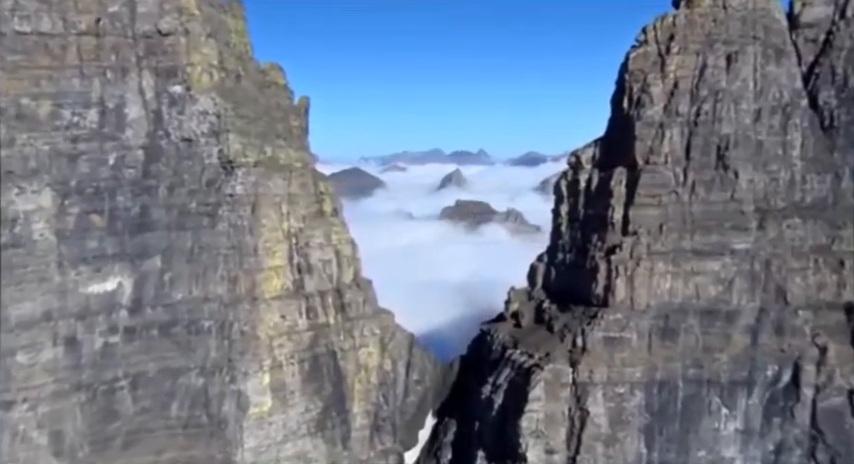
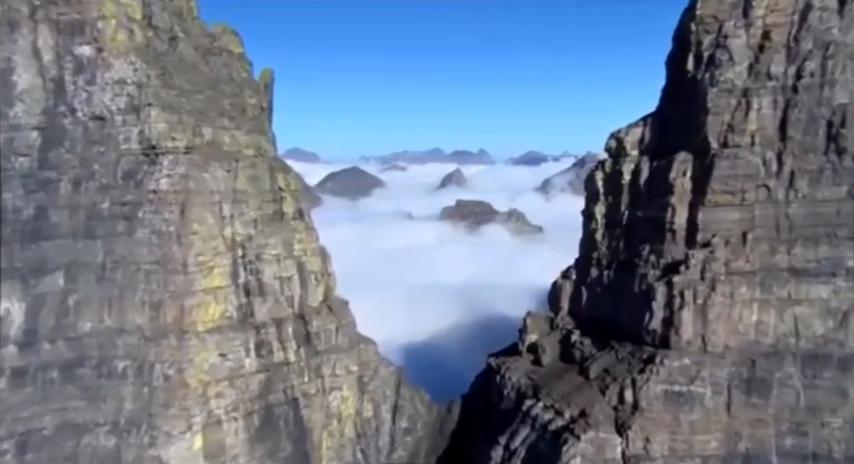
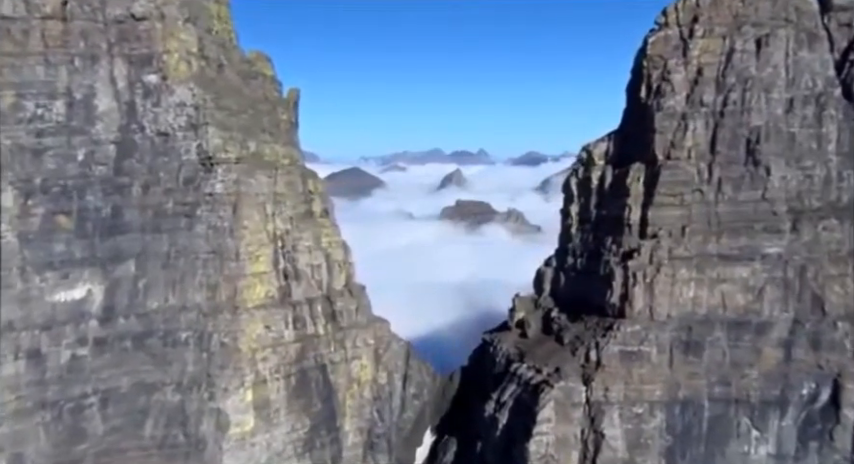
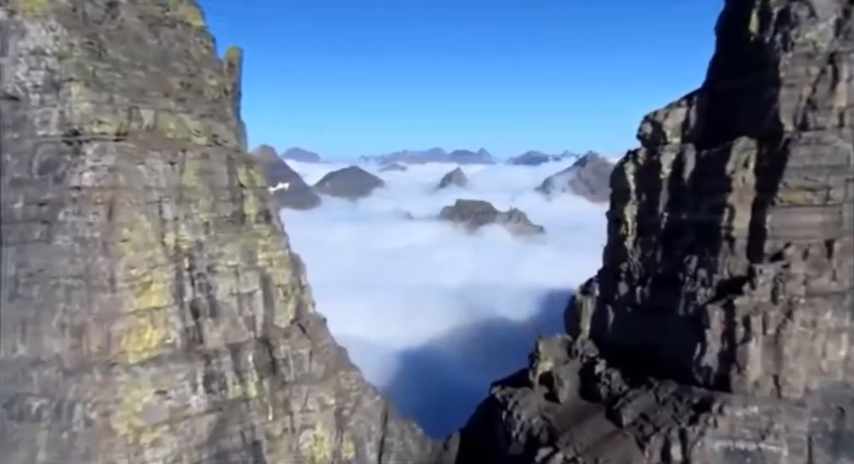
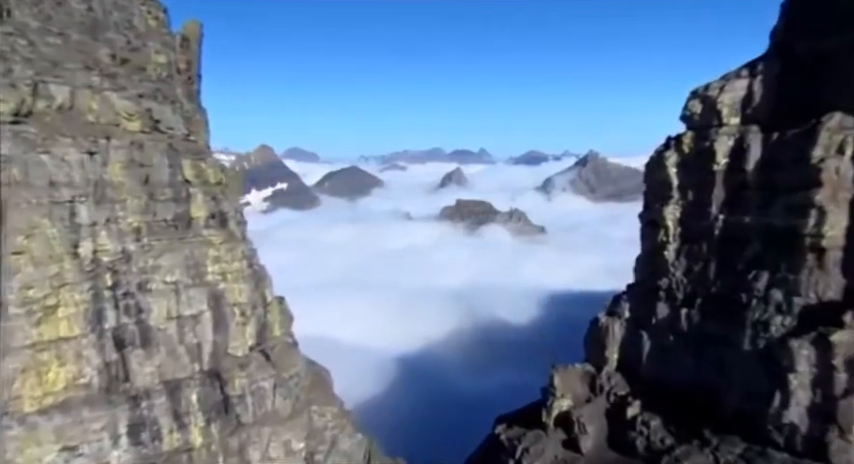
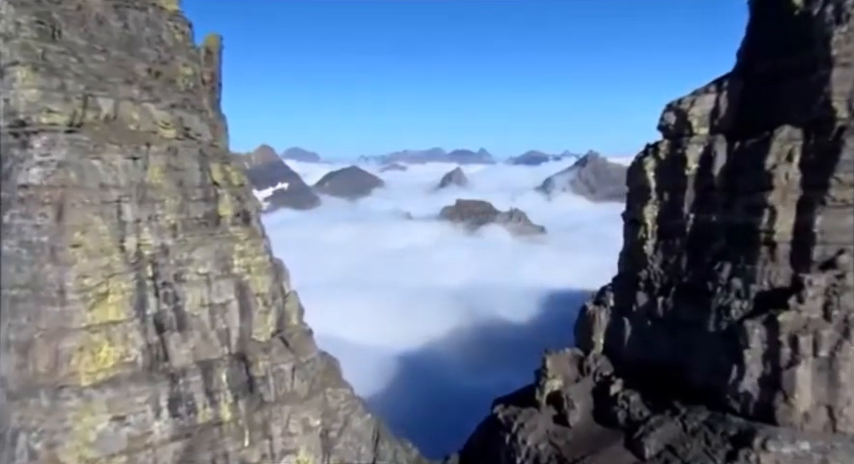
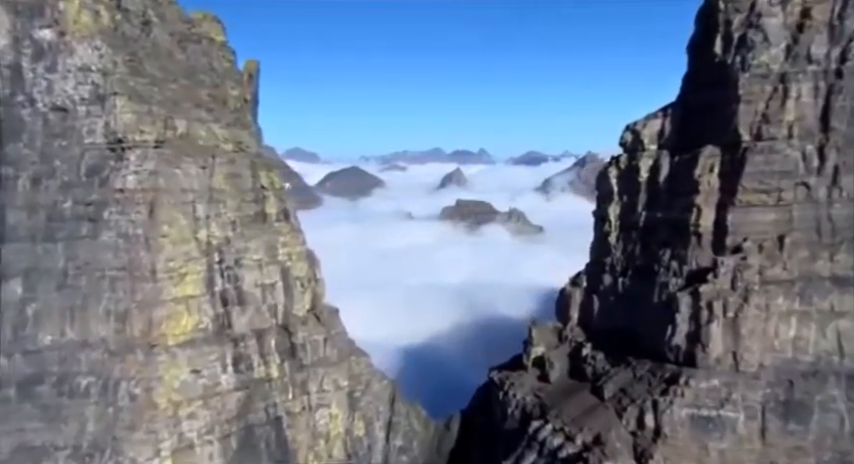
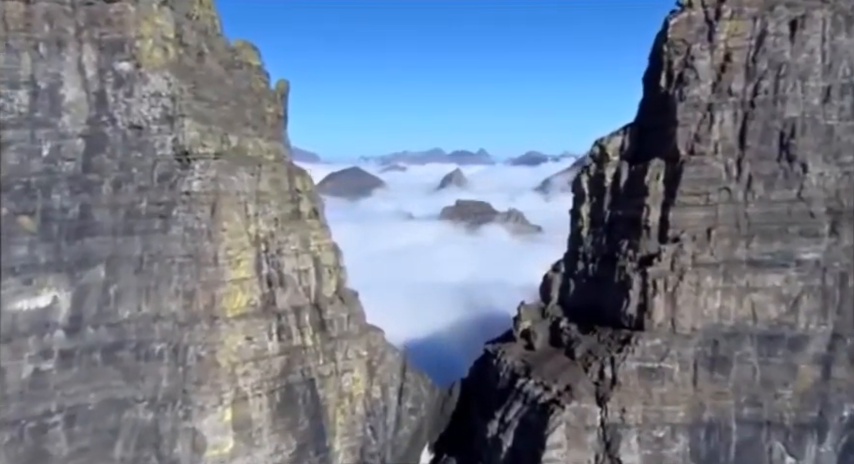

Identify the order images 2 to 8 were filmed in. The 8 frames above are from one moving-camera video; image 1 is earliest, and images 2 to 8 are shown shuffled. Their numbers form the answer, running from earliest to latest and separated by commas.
3, 8, 2, 7, 4, 6, 5
